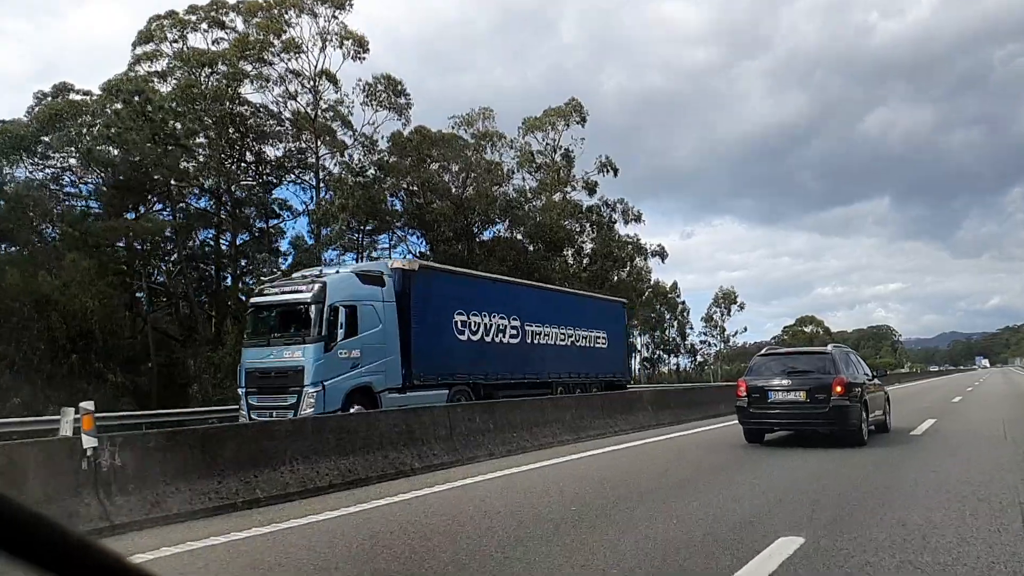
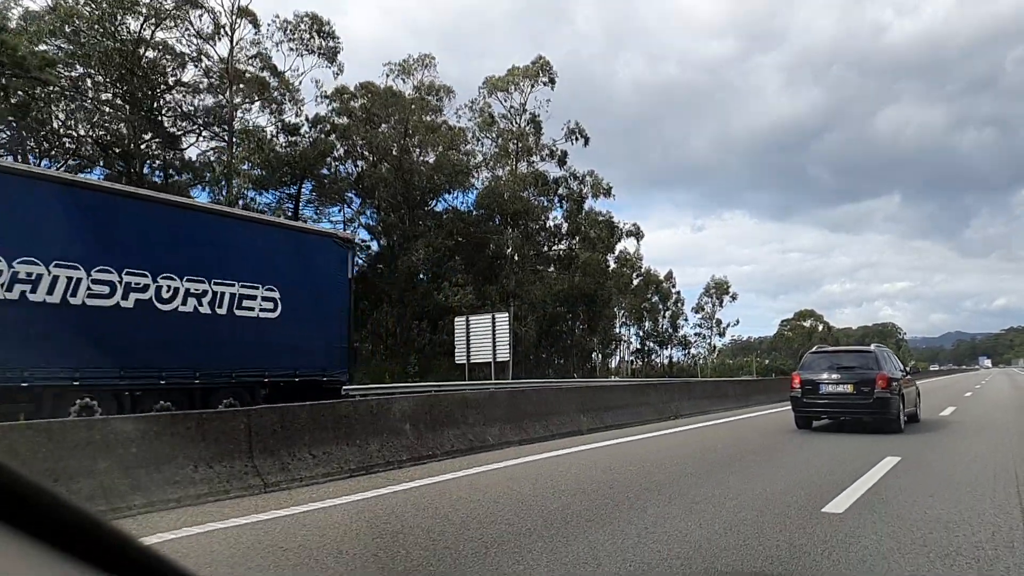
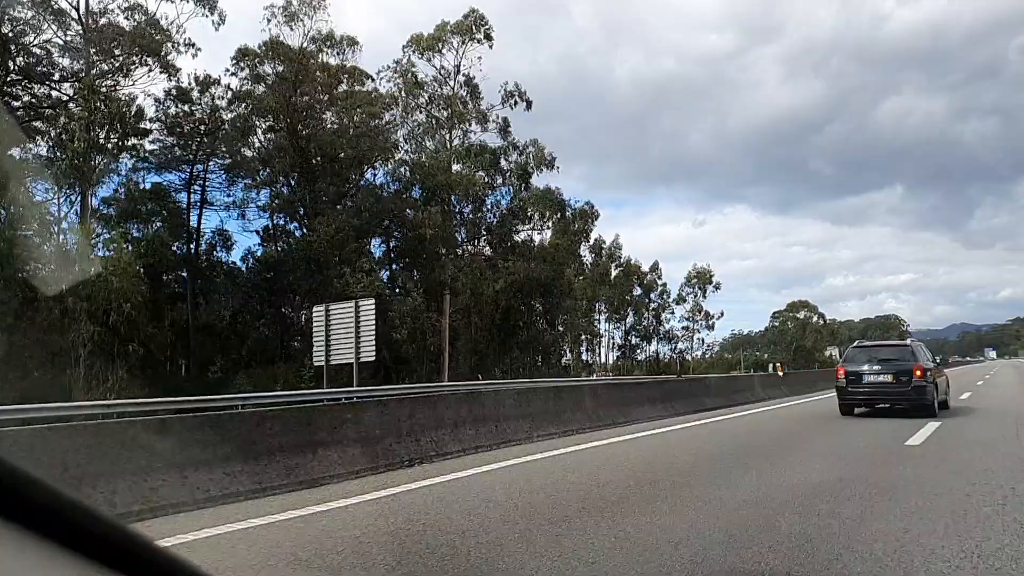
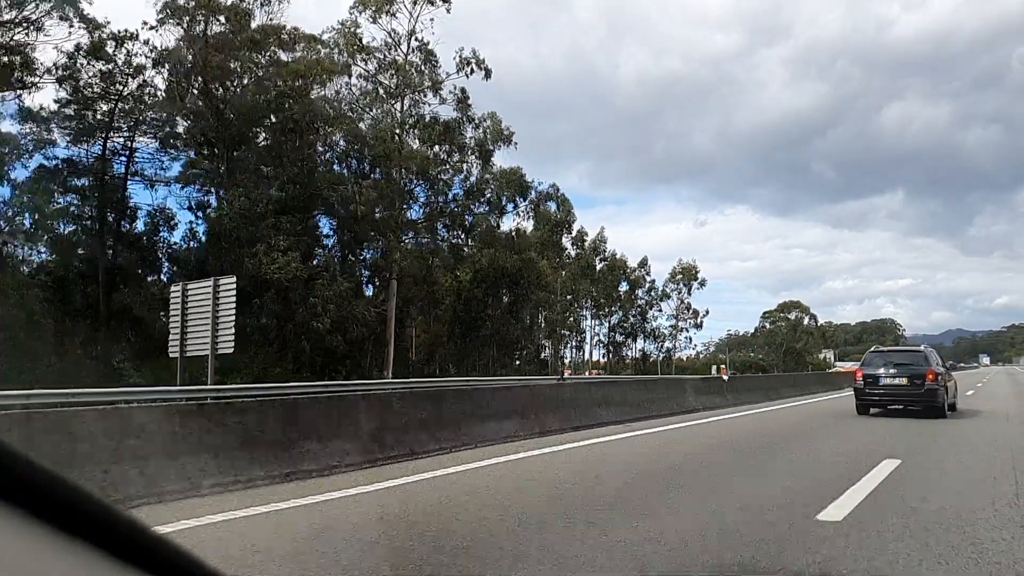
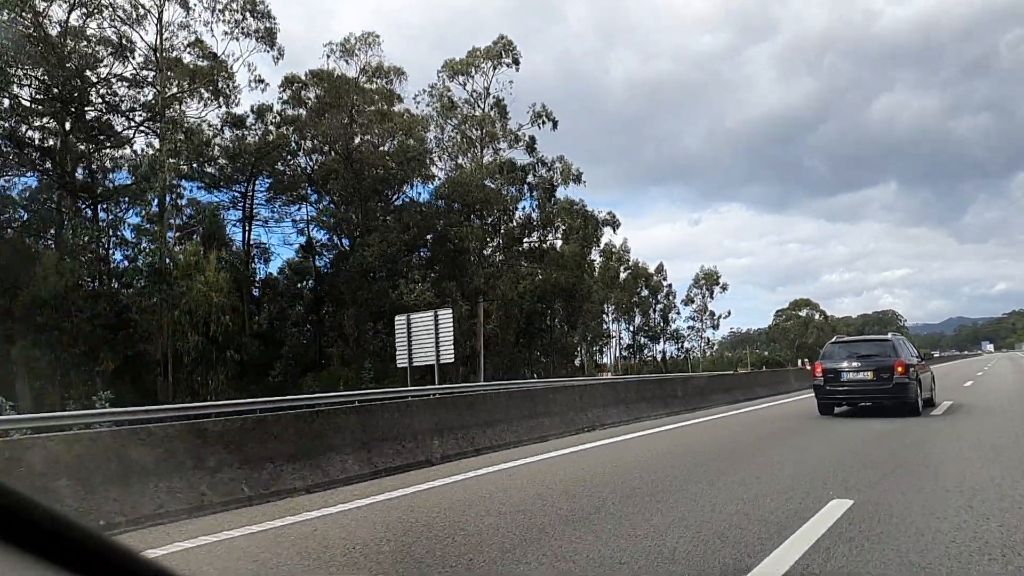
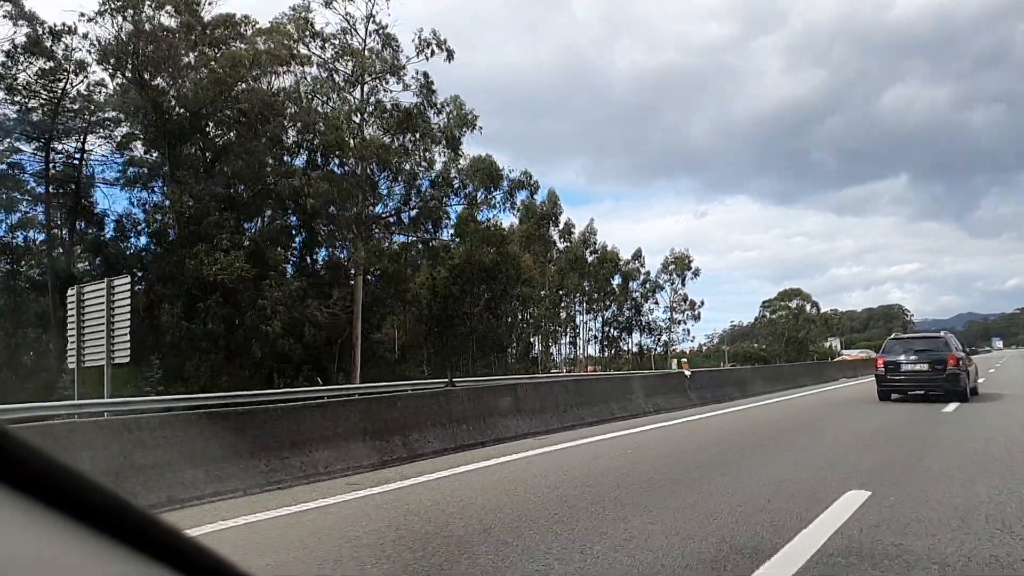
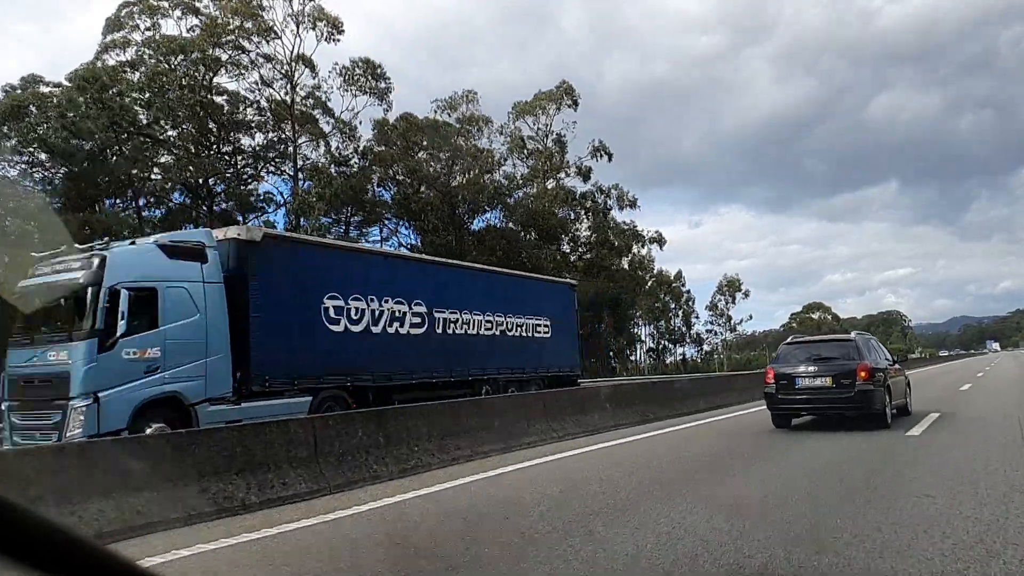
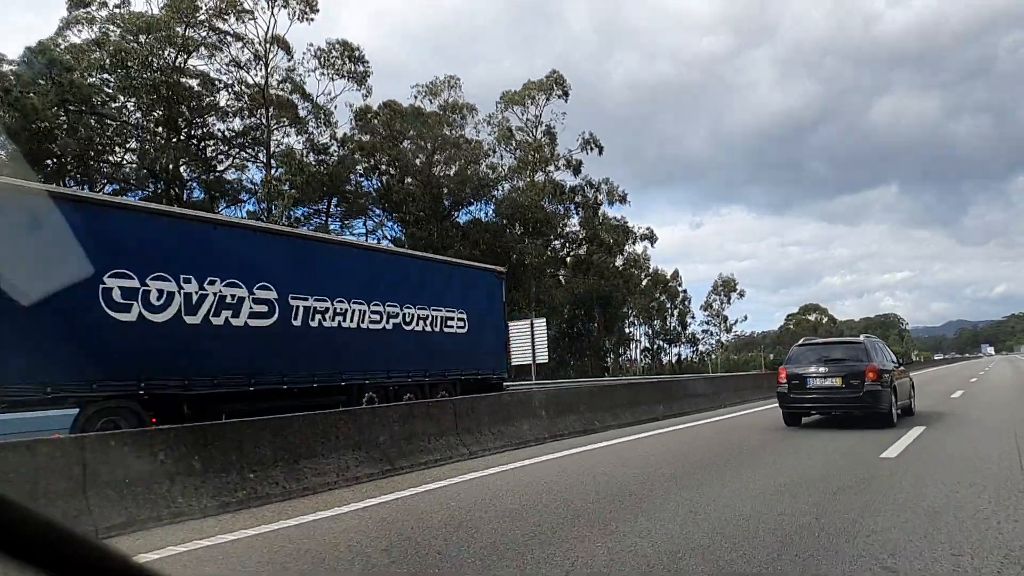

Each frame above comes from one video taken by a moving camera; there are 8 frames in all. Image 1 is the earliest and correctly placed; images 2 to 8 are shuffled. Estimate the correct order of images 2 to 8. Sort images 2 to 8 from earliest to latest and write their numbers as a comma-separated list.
7, 8, 2, 5, 3, 4, 6
